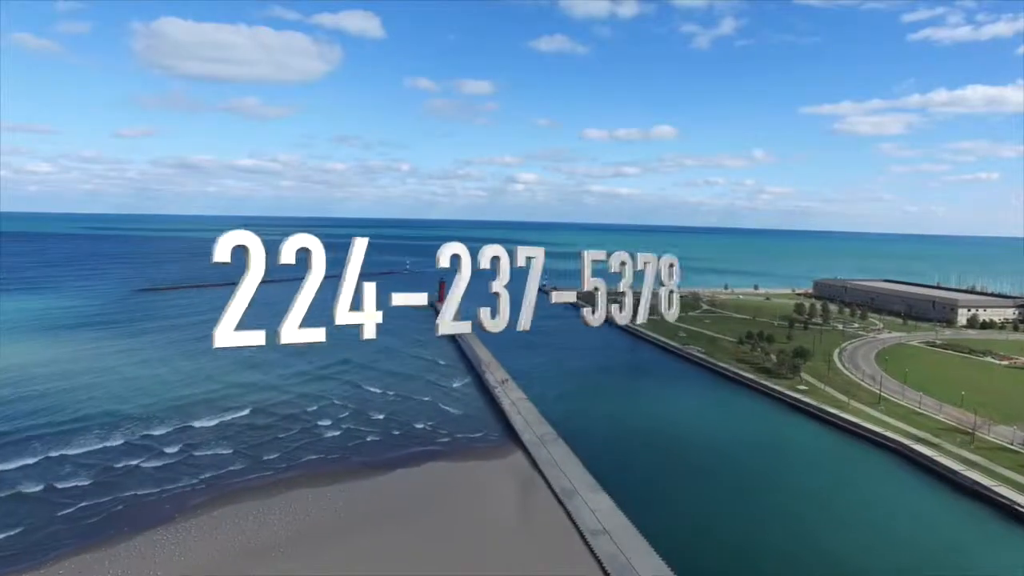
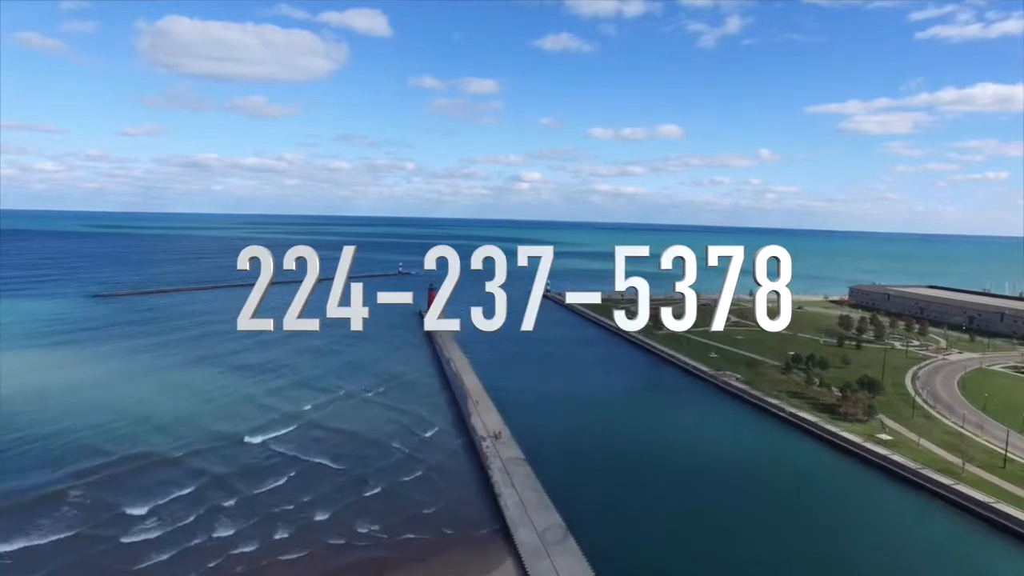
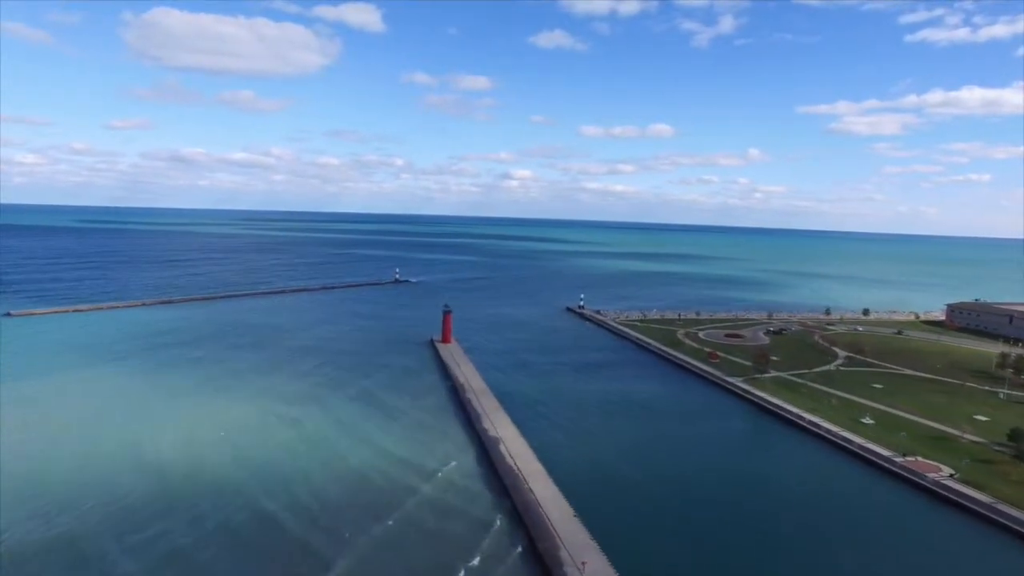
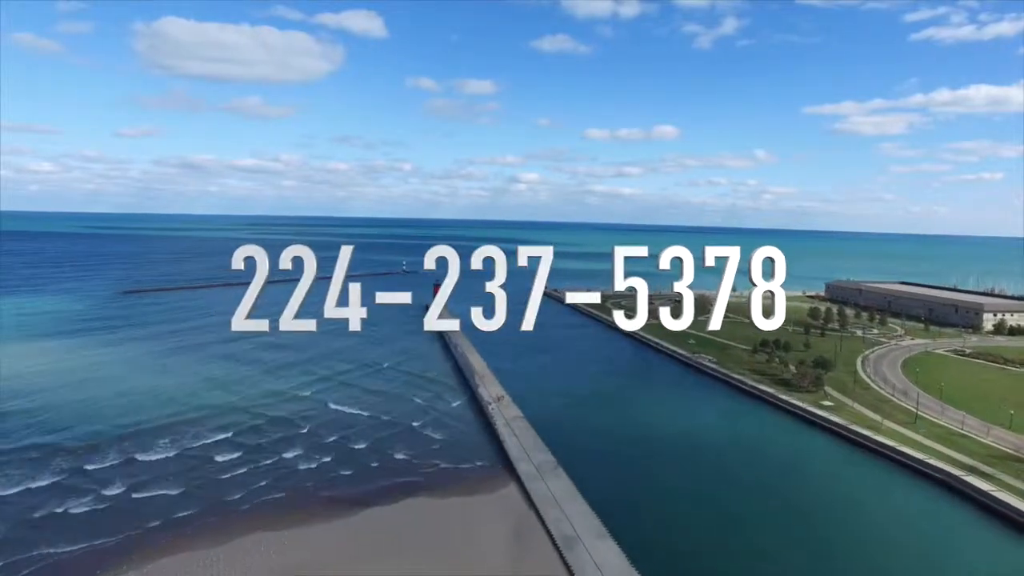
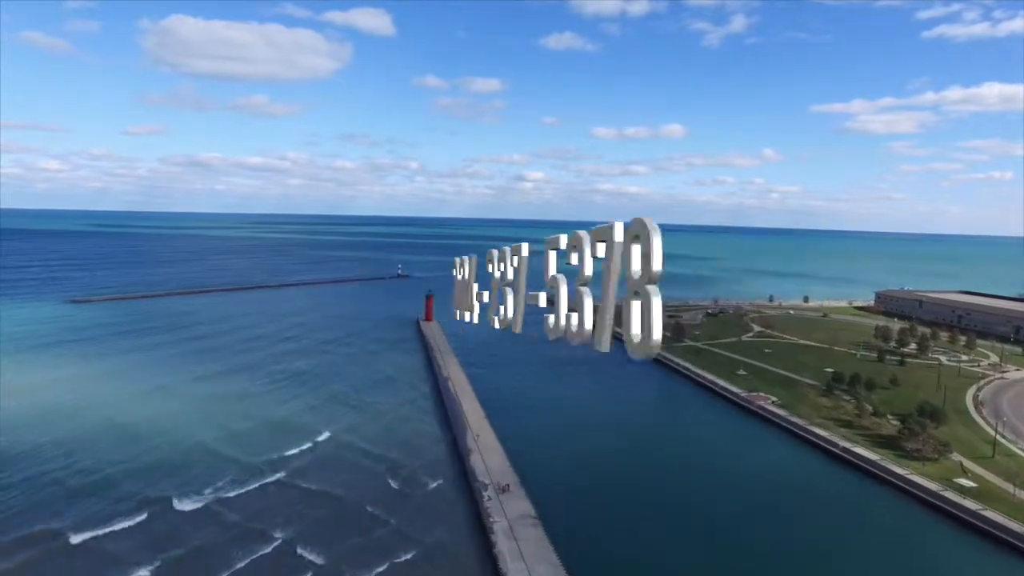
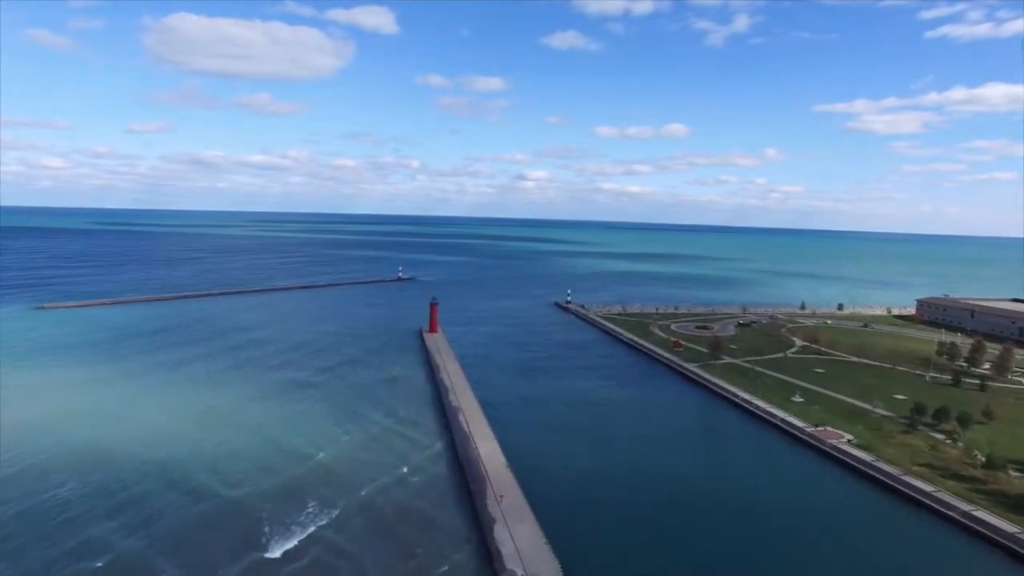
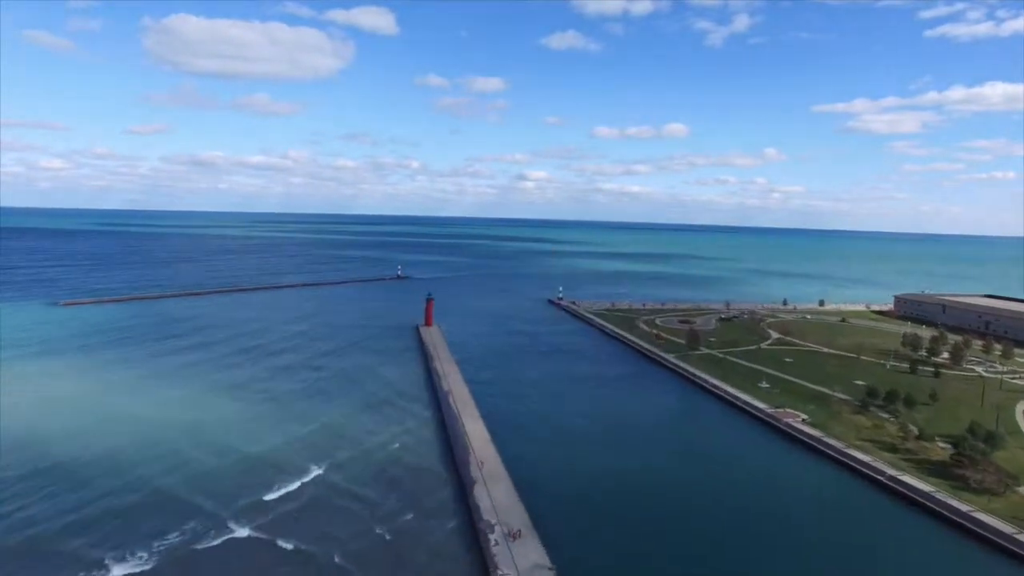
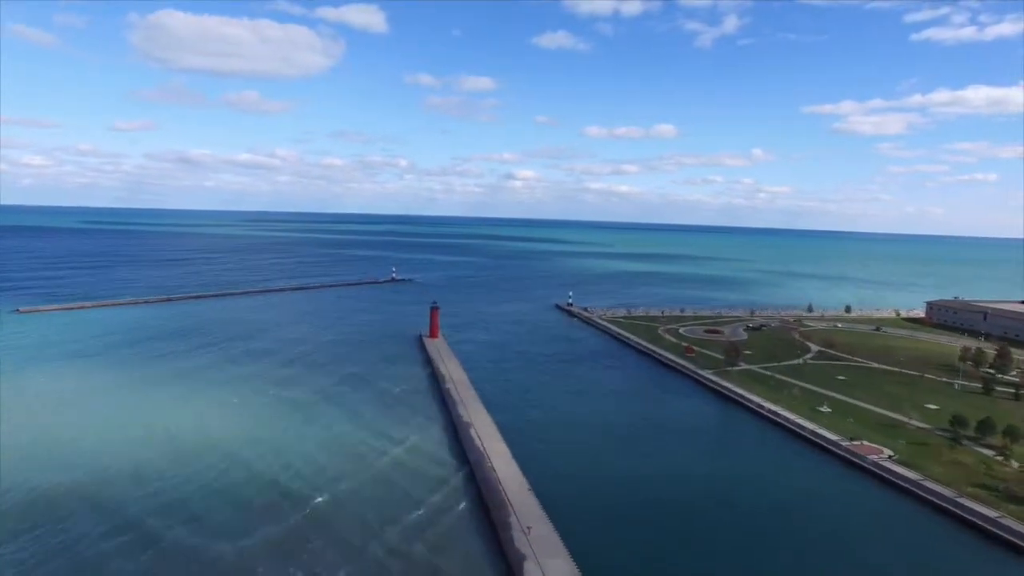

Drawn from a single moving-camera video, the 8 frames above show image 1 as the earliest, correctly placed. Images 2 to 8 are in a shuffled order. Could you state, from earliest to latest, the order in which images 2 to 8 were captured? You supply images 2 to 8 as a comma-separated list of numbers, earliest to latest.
4, 2, 5, 7, 6, 8, 3
